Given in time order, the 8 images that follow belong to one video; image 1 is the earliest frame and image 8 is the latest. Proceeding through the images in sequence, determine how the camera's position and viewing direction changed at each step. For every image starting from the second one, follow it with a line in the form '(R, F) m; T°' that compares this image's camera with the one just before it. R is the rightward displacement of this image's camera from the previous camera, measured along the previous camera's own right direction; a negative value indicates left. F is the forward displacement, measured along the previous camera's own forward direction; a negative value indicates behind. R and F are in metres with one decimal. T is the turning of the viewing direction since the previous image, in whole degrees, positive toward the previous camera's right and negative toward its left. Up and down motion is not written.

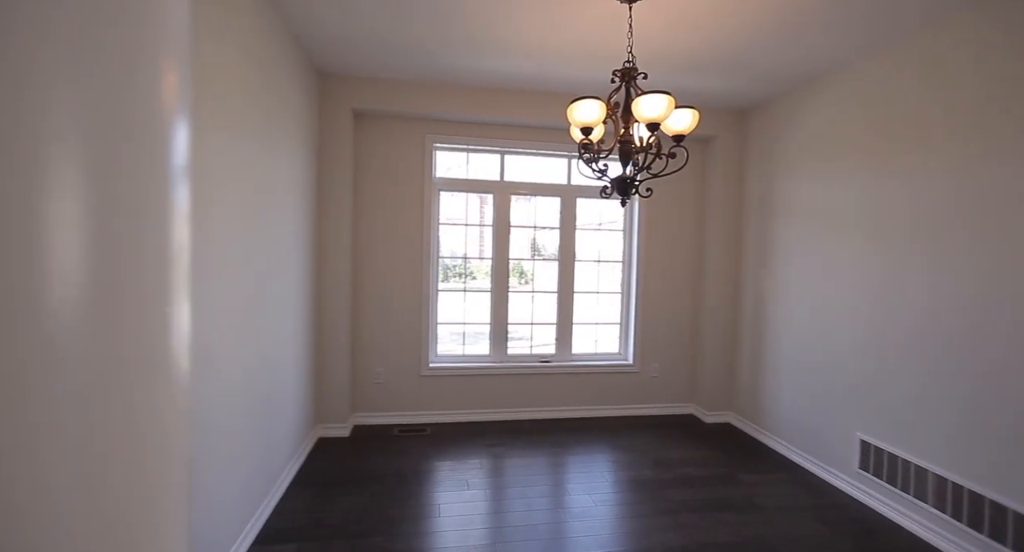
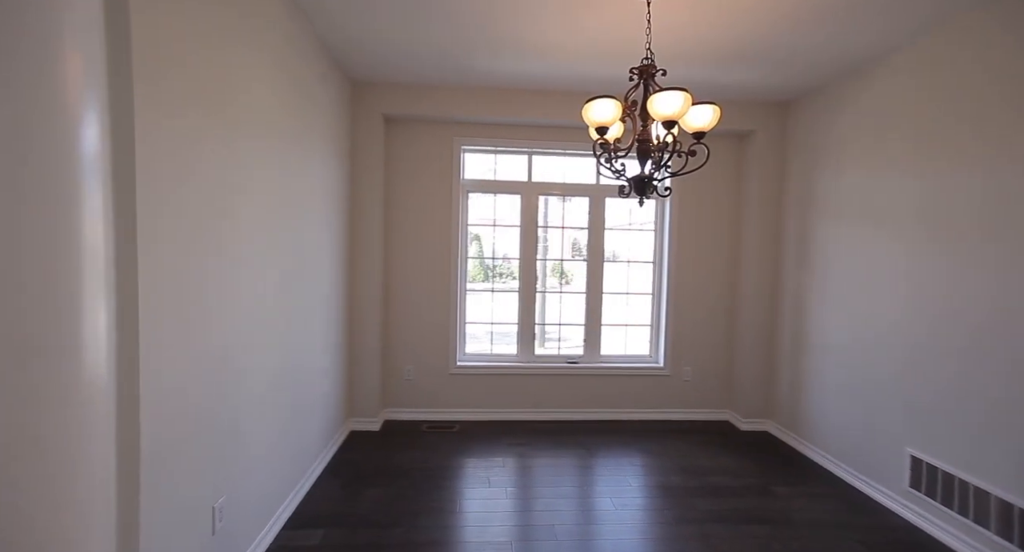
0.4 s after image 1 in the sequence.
(+0.1, 0.0) m; -6°
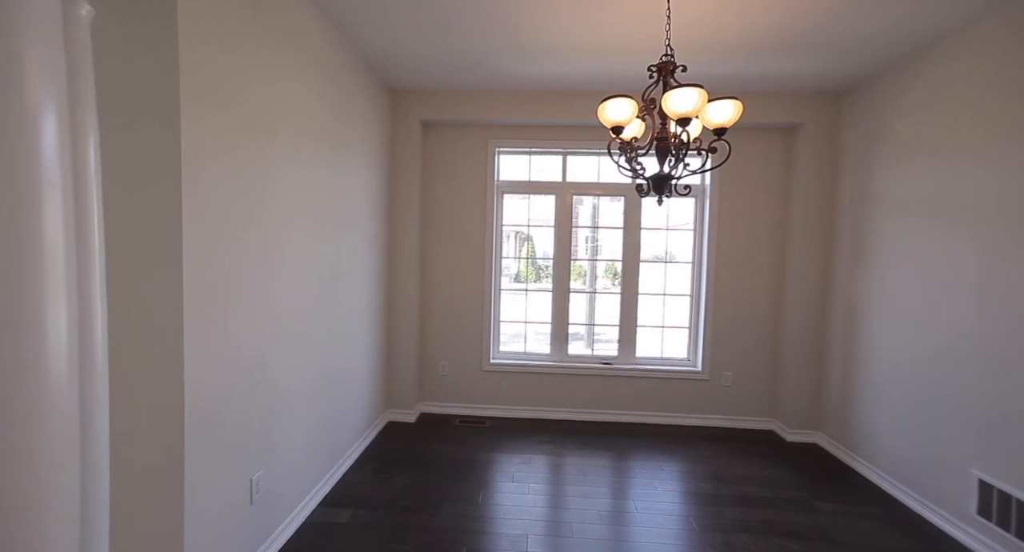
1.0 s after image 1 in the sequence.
(+0.2, 0.0) m; -7°
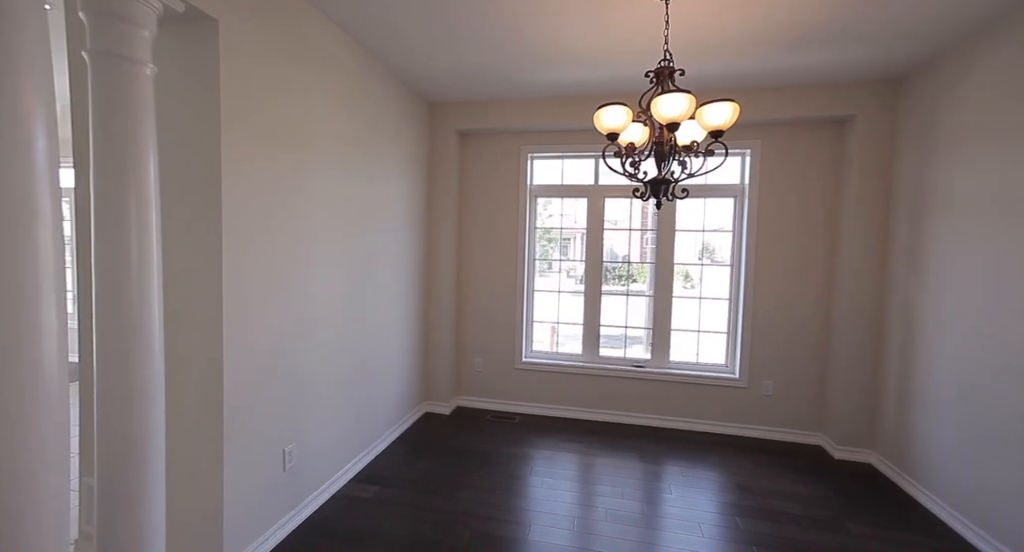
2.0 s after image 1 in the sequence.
(+0.4, -0.1) m; -10°
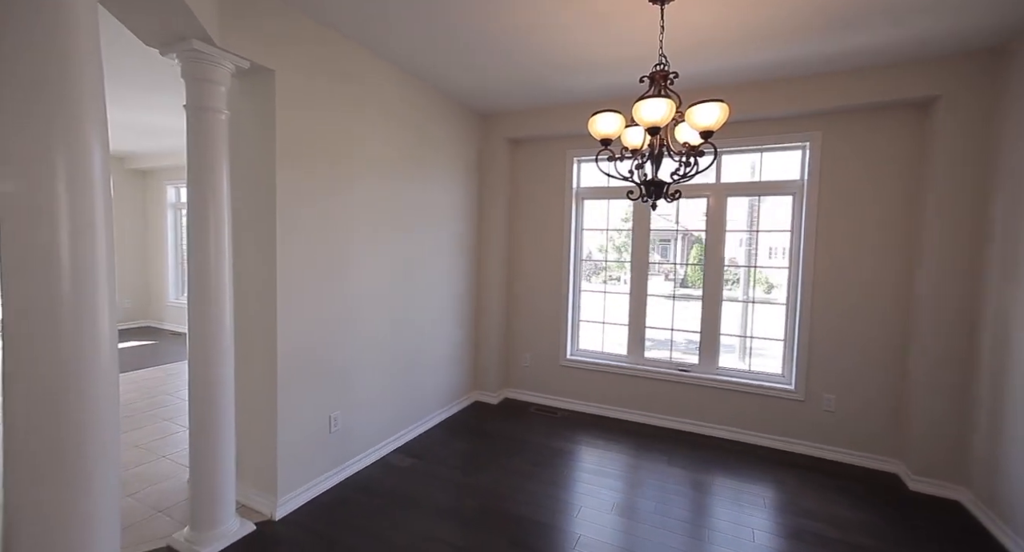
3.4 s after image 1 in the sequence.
(+0.6, -0.1) m; -14°
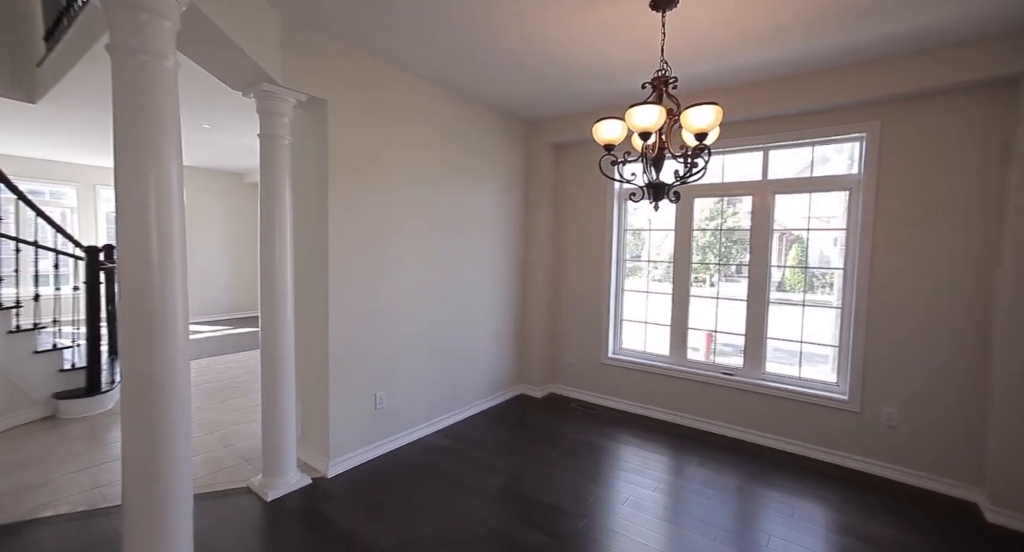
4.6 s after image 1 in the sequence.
(+0.5, -0.2) m; -12°
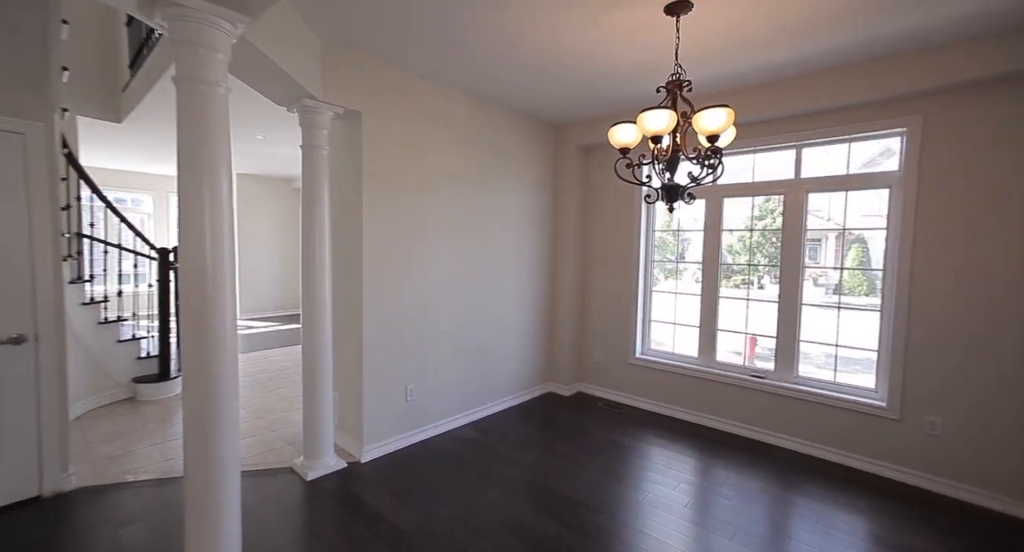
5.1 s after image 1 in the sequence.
(+0.1, -0.1) m; -6°
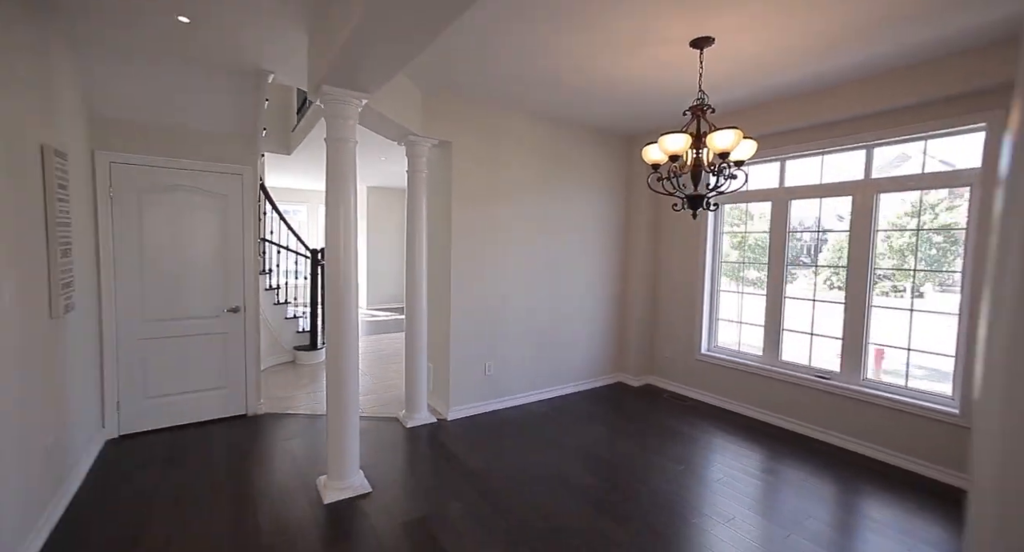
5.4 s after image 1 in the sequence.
(+0.4, -0.5) m; -14°
